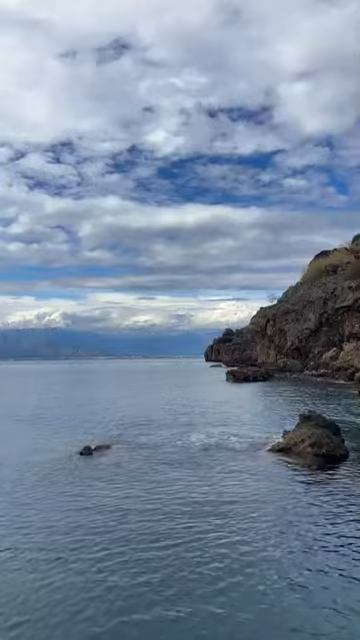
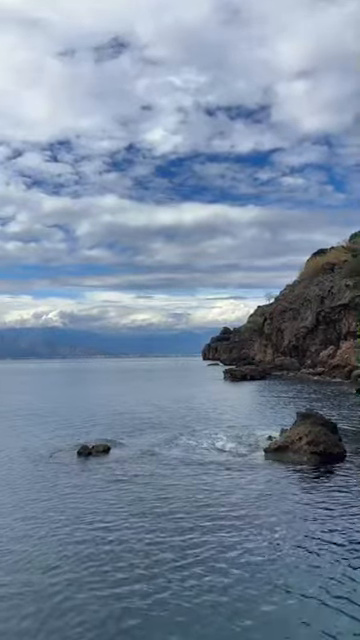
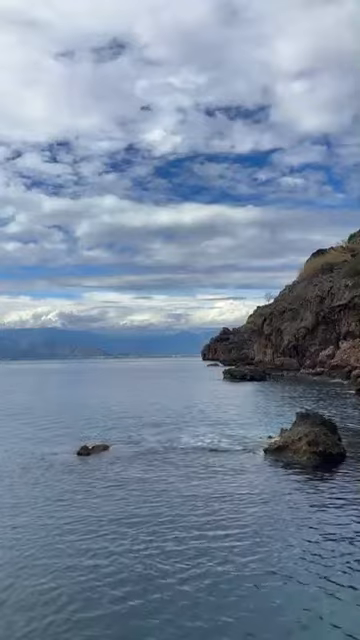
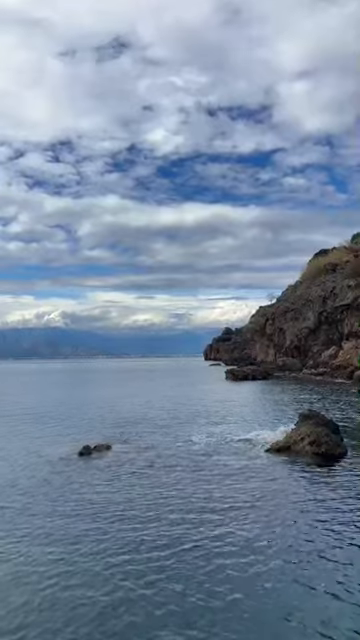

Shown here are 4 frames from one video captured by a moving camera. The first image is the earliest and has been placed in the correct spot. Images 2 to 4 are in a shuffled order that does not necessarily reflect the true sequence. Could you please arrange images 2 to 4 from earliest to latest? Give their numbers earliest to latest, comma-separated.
4, 2, 3
